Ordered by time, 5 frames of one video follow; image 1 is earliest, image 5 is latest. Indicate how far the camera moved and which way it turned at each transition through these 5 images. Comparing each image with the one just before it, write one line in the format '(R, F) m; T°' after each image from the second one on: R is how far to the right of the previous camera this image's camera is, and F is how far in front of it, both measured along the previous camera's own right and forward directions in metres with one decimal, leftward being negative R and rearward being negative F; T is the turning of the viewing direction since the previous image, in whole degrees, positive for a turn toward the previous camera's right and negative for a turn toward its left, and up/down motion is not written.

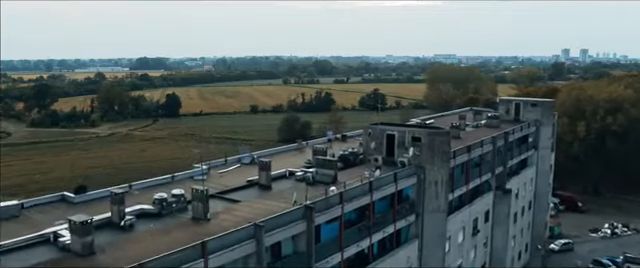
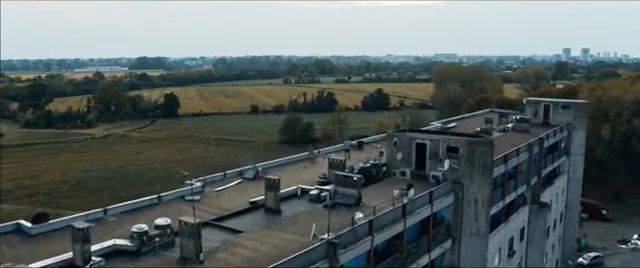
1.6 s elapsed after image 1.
(-0.4, +2.4) m; 0°
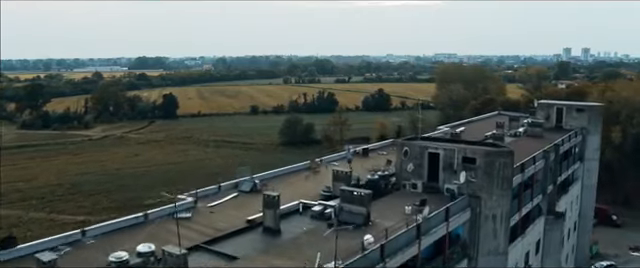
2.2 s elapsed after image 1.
(-0.1, +1.1) m; 0°
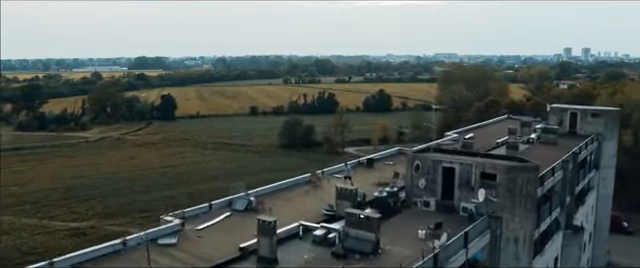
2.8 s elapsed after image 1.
(0.0, +1.2) m; 0°
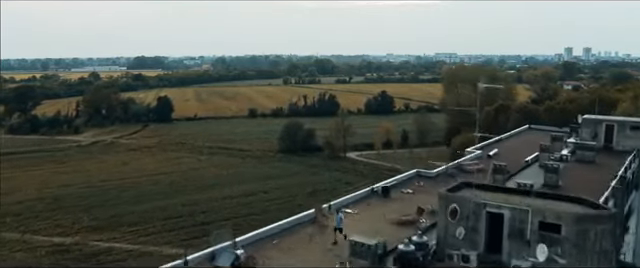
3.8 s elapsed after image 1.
(-0.1, +2.4) m; 0°
